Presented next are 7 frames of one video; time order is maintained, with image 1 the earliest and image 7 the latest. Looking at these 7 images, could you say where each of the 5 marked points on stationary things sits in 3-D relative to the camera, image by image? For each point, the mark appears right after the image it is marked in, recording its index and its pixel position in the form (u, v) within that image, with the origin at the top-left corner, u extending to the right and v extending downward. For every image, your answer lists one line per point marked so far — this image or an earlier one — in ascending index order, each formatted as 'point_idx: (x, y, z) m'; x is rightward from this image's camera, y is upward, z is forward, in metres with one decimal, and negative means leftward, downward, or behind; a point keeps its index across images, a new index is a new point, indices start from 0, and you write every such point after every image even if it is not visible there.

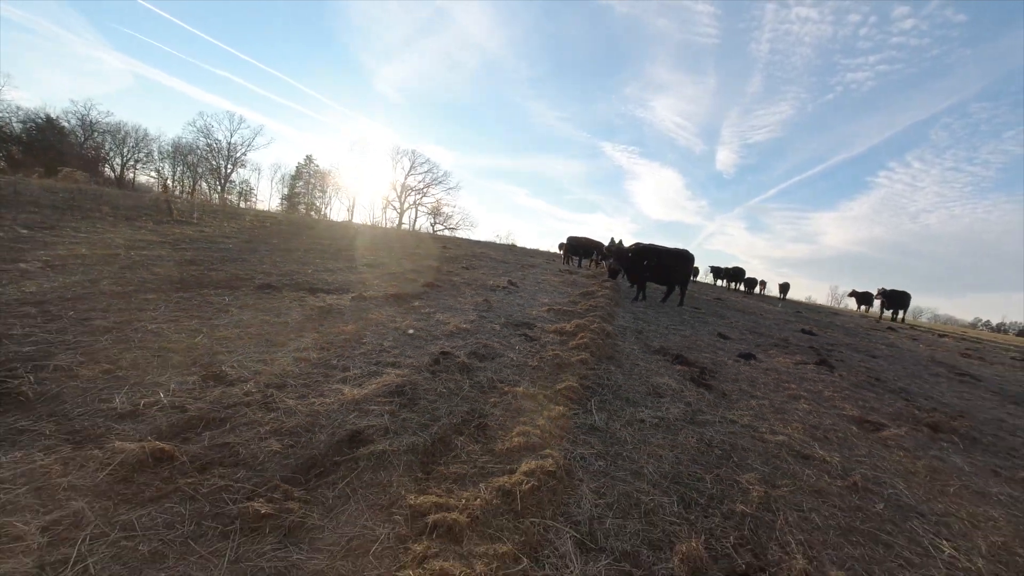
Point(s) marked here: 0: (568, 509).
0: (+0.5, -1.7, +3.6) m
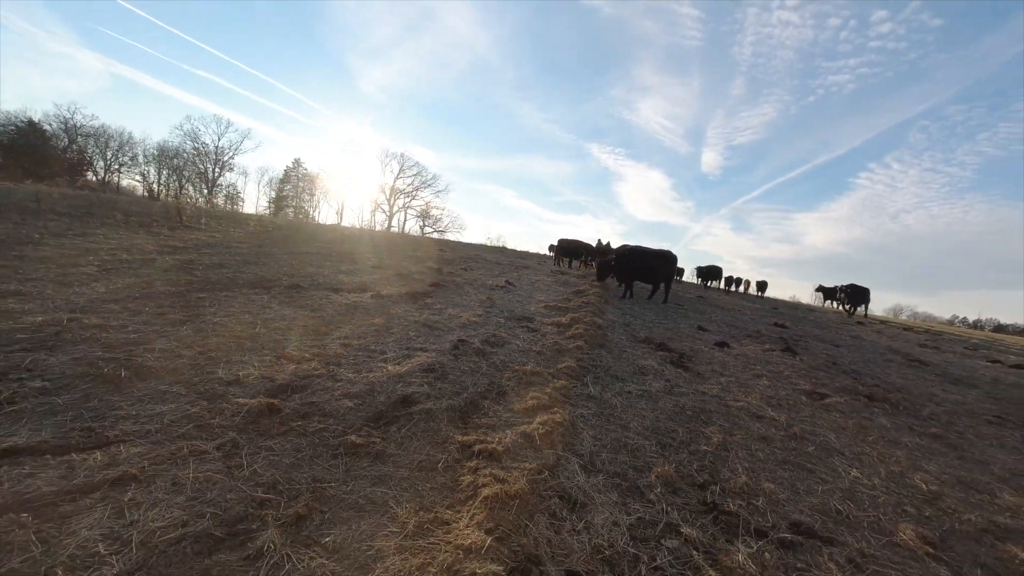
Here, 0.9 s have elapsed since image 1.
0: (+0.7, -1.6, +4.8) m
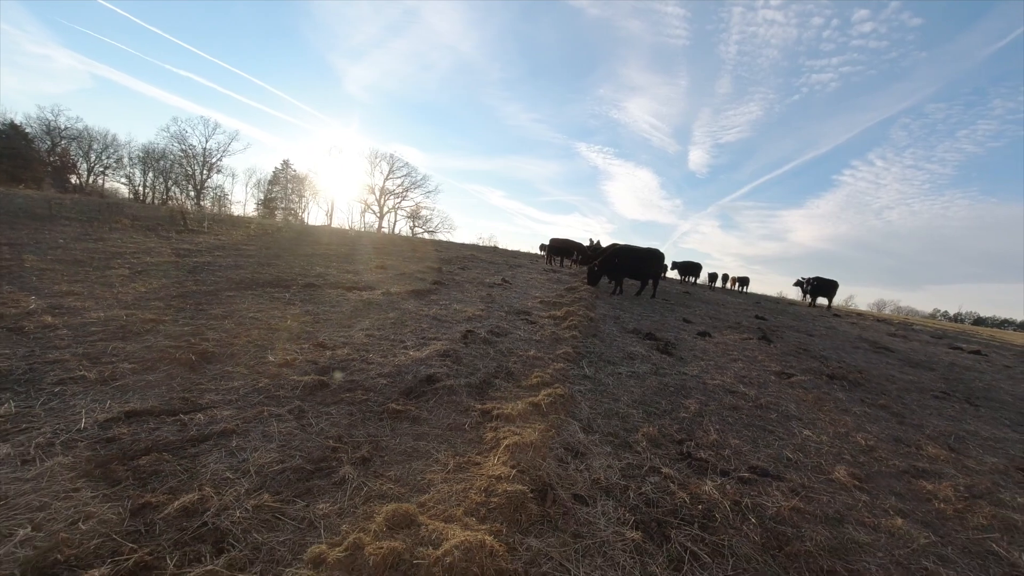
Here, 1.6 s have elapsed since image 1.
0: (+0.8, -1.5, +5.8) m
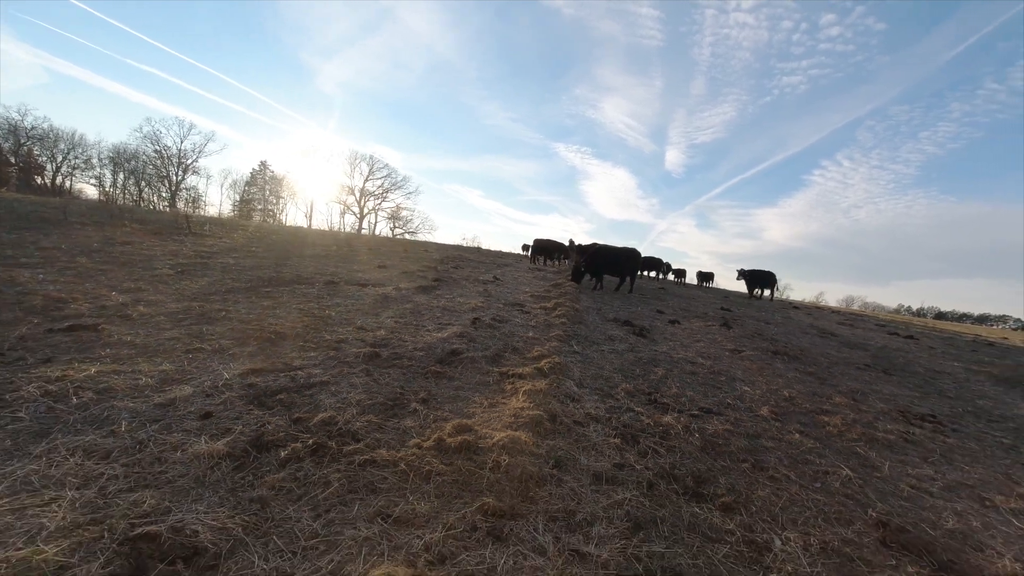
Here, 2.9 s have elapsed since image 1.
0: (+0.9, -1.4, +7.5) m
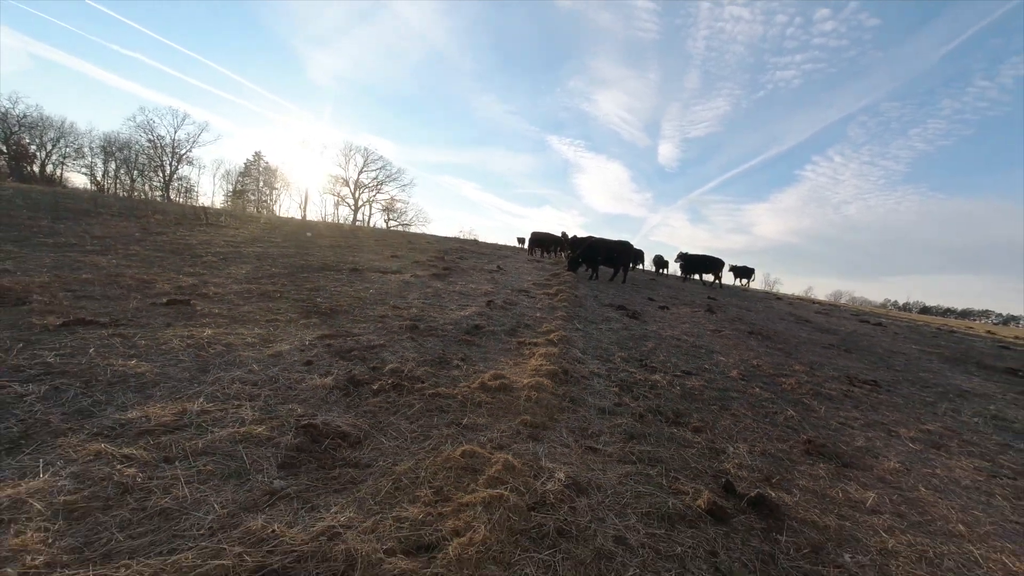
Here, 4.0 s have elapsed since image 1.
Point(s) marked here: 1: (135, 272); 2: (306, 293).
0: (+1.2, -1.1, +9.0) m
1: (-7.7, +0.3, +9.4) m
2: (-4.4, -0.1, +9.9) m
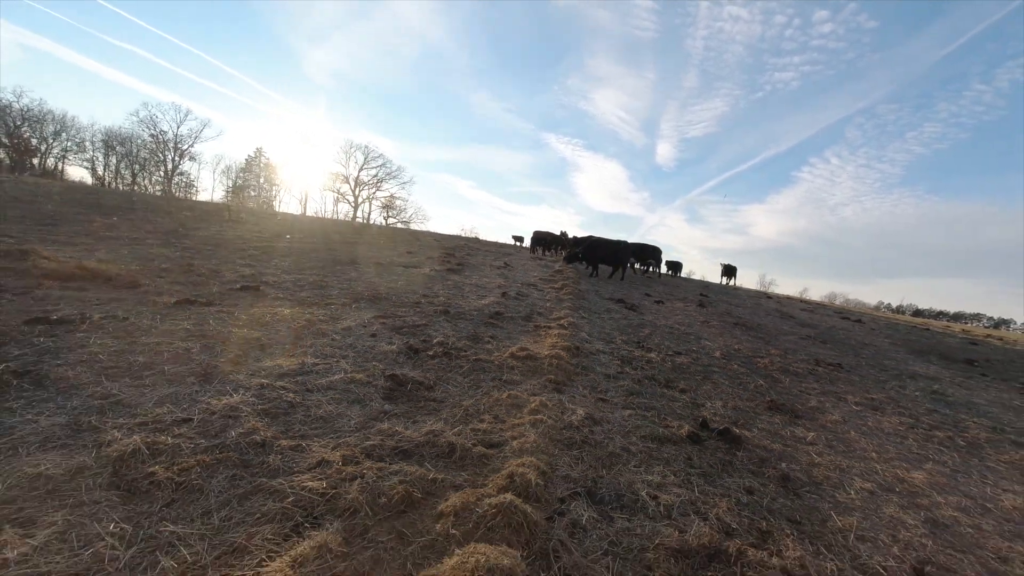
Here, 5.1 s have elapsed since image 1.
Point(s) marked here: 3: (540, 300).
0: (+1.6, -0.9, +10.4) m
1: (-7.3, +0.6, +10.8) m
2: (-4.1, +0.1, +11.3) m
3: (+0.8, -0.4, +13.2) m
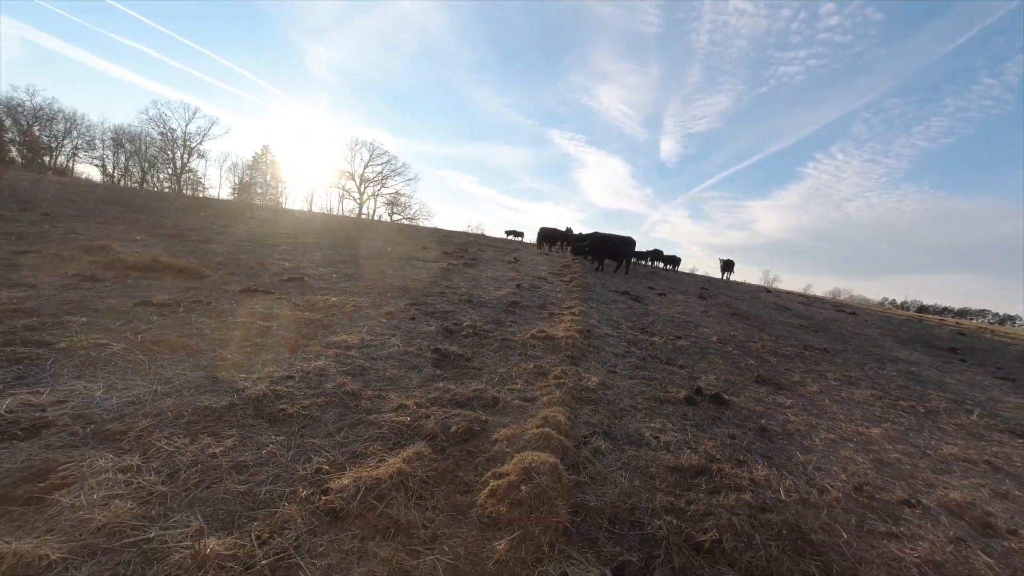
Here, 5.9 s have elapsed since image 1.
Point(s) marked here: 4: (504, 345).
0: (+2.0, -0.7, +11.5) m
1: (-7.0, +0.8, +11.9) m
2: (-3.7, +0.3, +12.4) m
3: (+1.2, -0.1, +14.3) m
4: (-0.1, -1.0, +7.6) m
